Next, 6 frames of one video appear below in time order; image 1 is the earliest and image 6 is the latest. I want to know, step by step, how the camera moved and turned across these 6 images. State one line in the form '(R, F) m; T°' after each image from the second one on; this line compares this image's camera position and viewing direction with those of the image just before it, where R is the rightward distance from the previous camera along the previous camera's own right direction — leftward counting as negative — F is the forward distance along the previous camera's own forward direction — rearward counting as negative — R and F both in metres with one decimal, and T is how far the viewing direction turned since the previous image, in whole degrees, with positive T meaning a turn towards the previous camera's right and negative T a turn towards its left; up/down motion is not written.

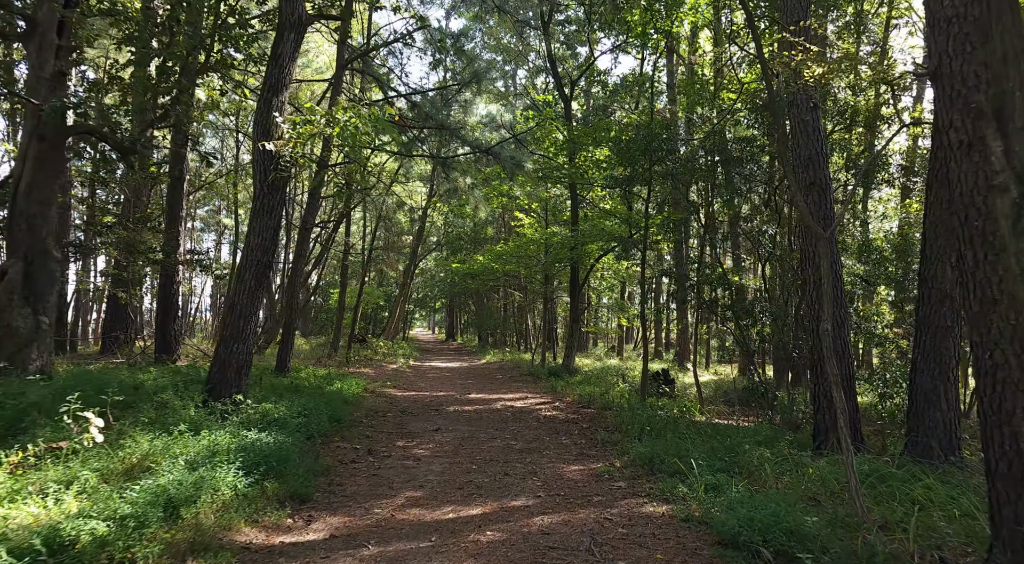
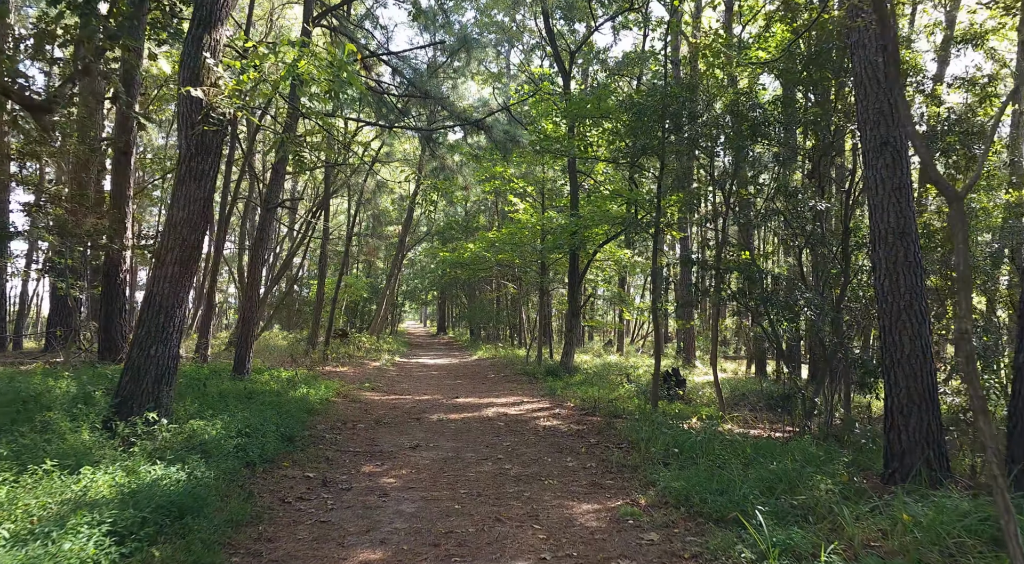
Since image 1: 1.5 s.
(0.0, +1.7) m; +1°
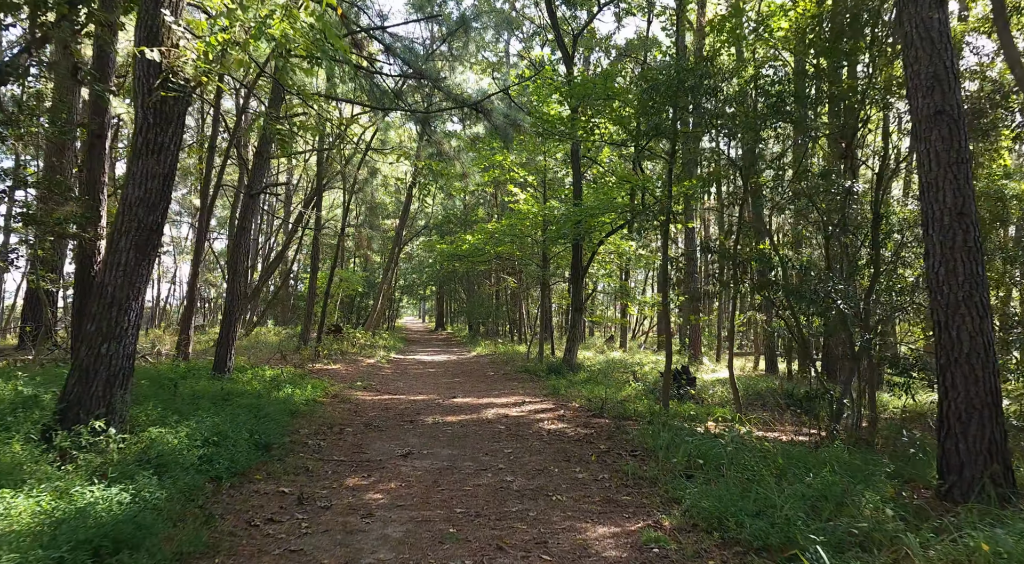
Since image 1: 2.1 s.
(0.0, +0.8) m; 0°
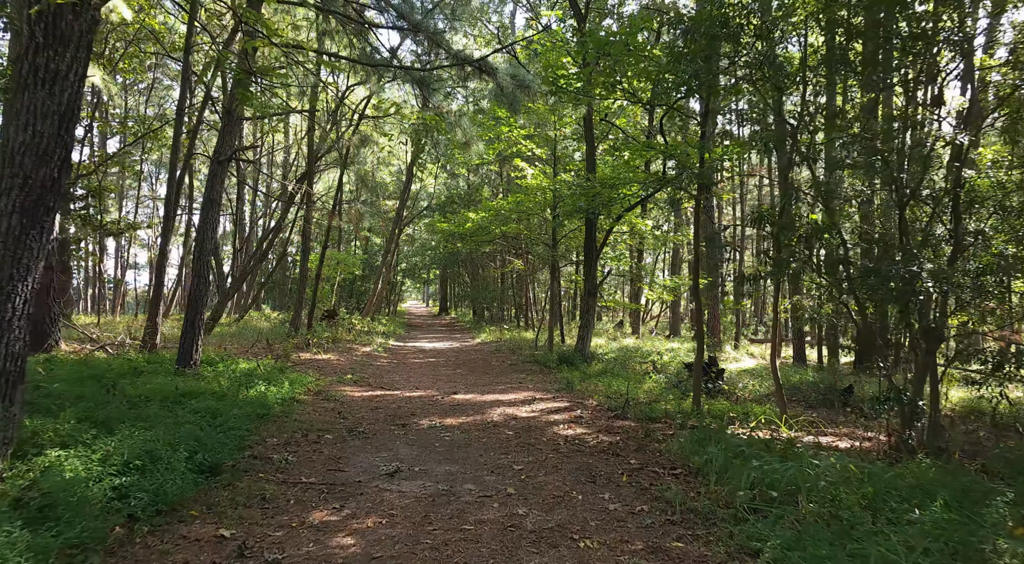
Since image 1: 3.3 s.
(-0.1, +1.4) m; 0°
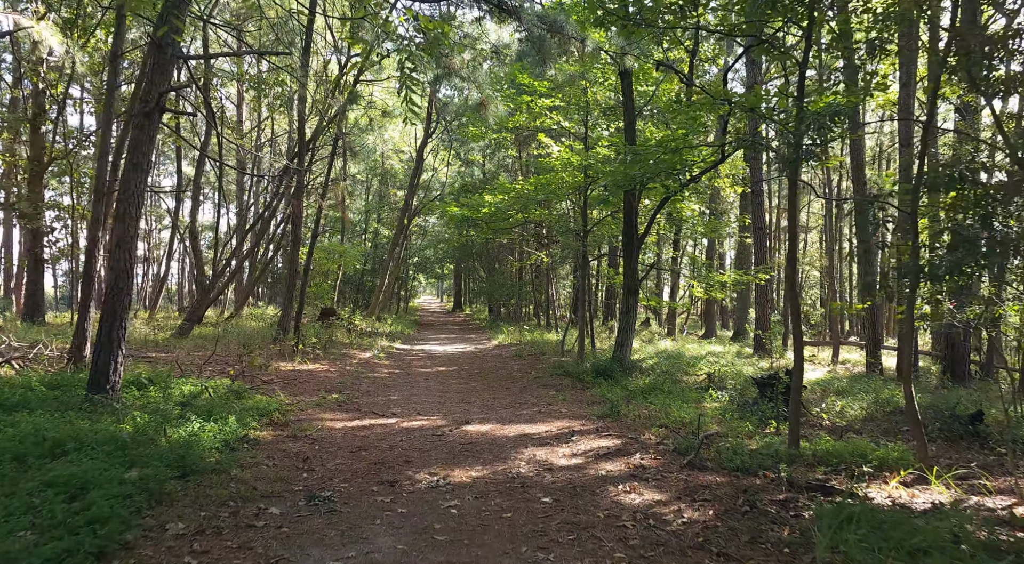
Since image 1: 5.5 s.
(-0.2, +2.5) m; -1°
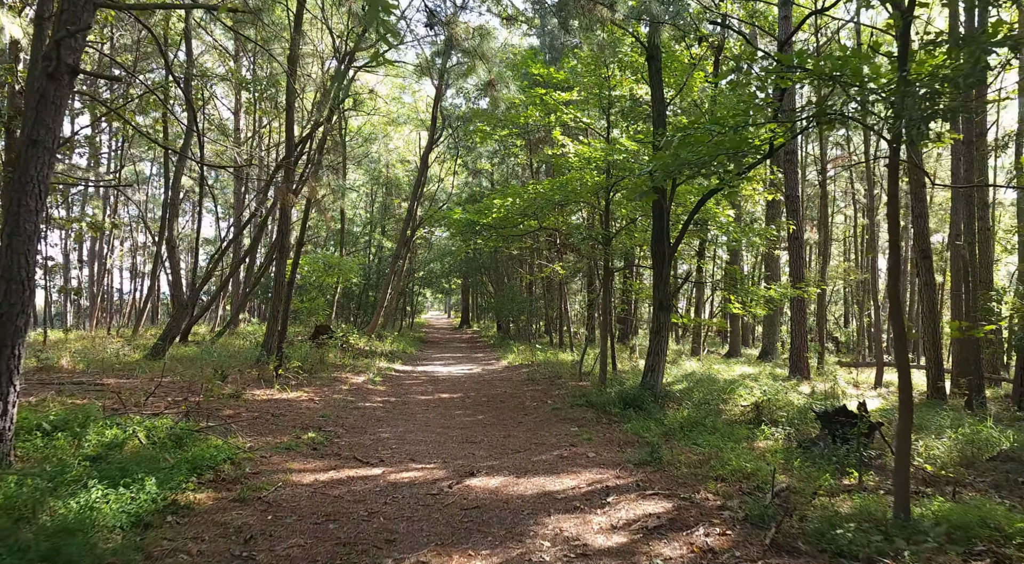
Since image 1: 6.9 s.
(-0.1, +1.6) m; -1°
